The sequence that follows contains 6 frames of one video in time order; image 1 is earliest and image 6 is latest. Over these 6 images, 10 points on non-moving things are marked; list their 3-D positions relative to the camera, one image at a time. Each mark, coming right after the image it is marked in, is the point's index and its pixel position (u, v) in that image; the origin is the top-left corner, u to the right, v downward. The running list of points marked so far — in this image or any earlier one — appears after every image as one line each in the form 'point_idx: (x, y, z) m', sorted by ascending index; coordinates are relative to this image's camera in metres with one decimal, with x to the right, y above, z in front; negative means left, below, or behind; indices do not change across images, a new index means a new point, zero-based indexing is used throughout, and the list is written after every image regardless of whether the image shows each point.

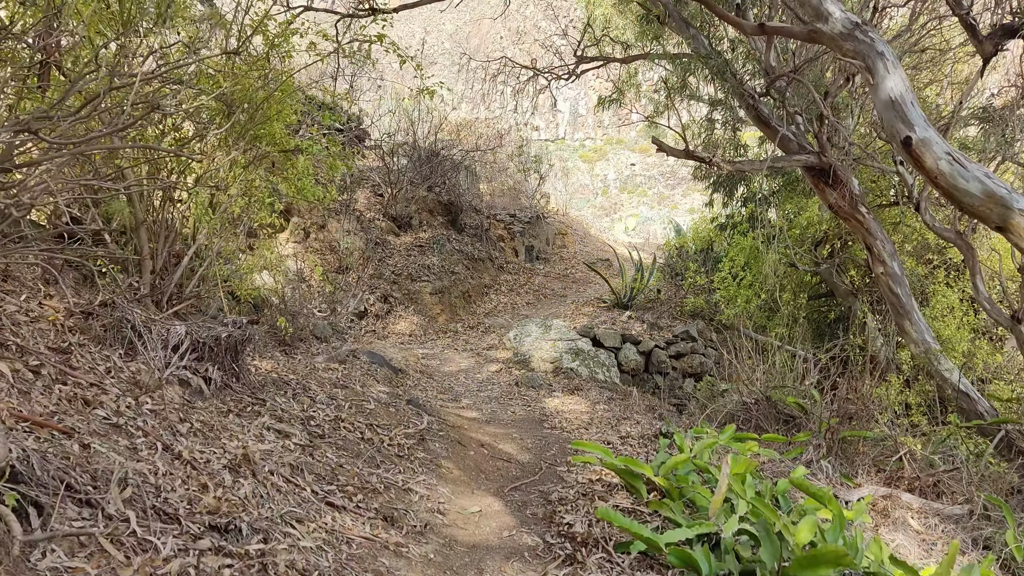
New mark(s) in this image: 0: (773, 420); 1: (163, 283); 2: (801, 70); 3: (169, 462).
0: (+1.8, -0.9, +5.8) m
1: (-1.8, 0.0, +4.3) m
2: (+2.3, +1.7, +6.6) m
3: (-1.1, -0.5, +2.6) m
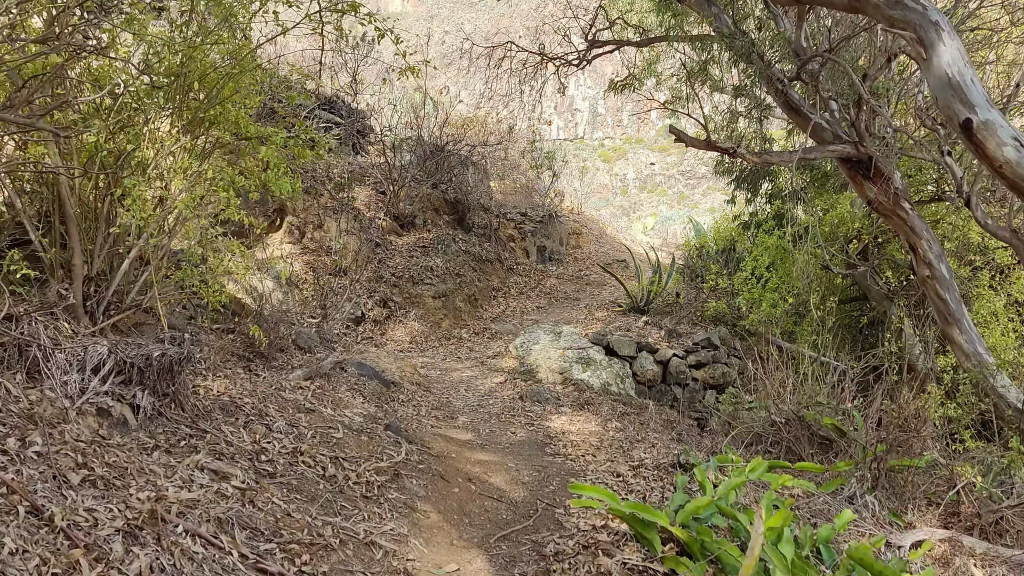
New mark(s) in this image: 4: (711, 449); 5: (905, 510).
0: (+1.8, -0.9, +5.1) m
1: (-1.8, 0.0, +3.8) m
2: (+2.3, +1.7, +5.9) m
3: (-1.1, -0.6, +2.0) m
4: (+1.2, -1.0, +5.0) m
5: (+2.1, -1.2, +4.4) m
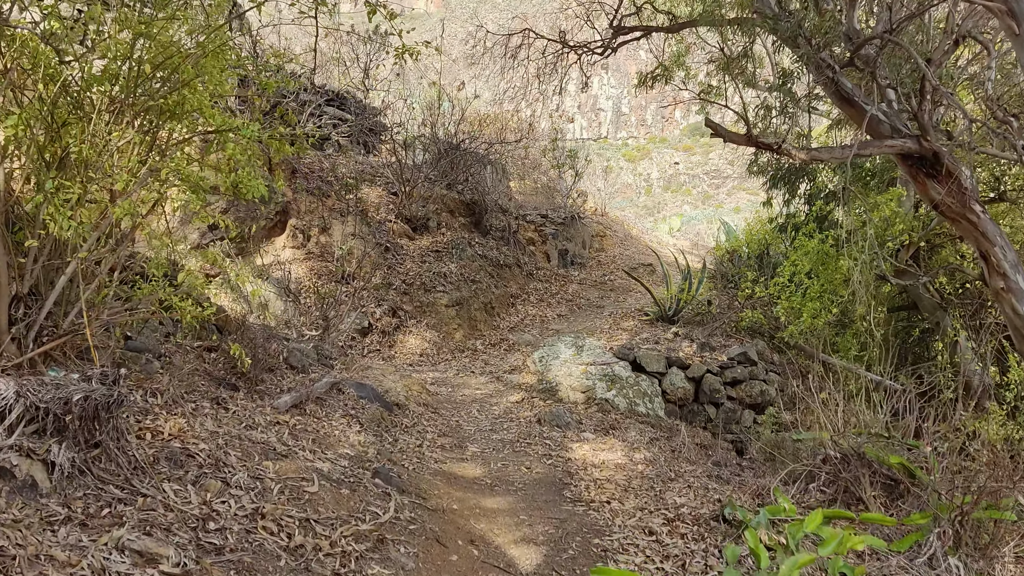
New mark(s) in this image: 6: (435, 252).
0: (+1.9, -1.0, +4.4) m
1: (-1.8, -0.1, +3.2) m
2: (+2.4, +1.6, +5.2) m
3: (-1.1, -0.7, +1.3) m
4: (+1.3, -1.1, +4.3) m
5: (+2.1, -1.2, +3.7) m
6: (-0.9, +0.4, +9.5) m
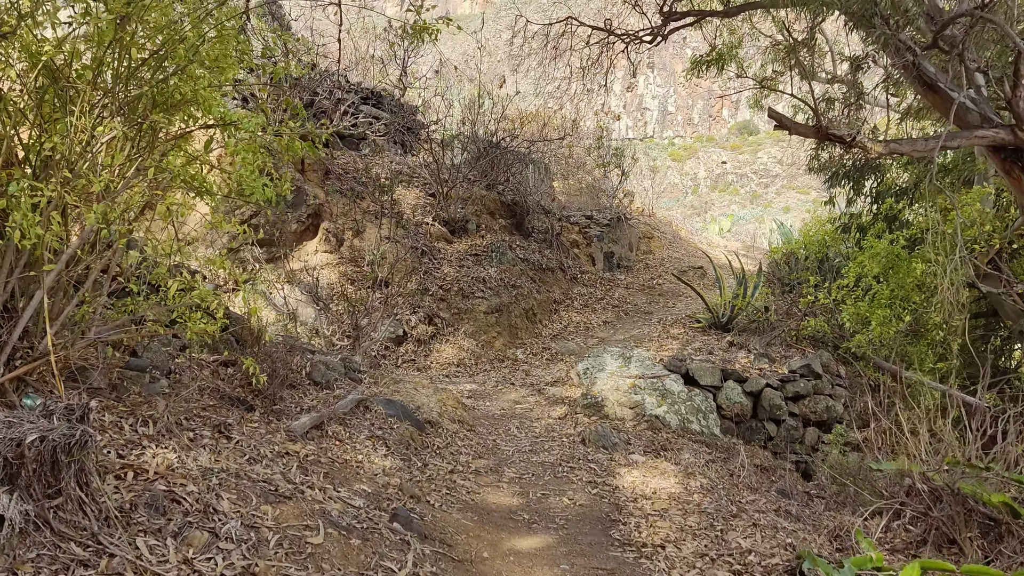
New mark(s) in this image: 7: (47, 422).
0: (+2.1, -1.1, +3.8) m
1: (-1.7, -0.1, +2.8) m
2: (+2.6, +1.5, +4.6) m
3: (-1.1, -0.7, +0.9) m
4: (+1.5, -1.1, +3.8) m
5: (+2.3, -1.3, +3.1) m
6: (-0.4, +0.3, +9.1) m
7: (-1.2, -0.4, +2.3) m
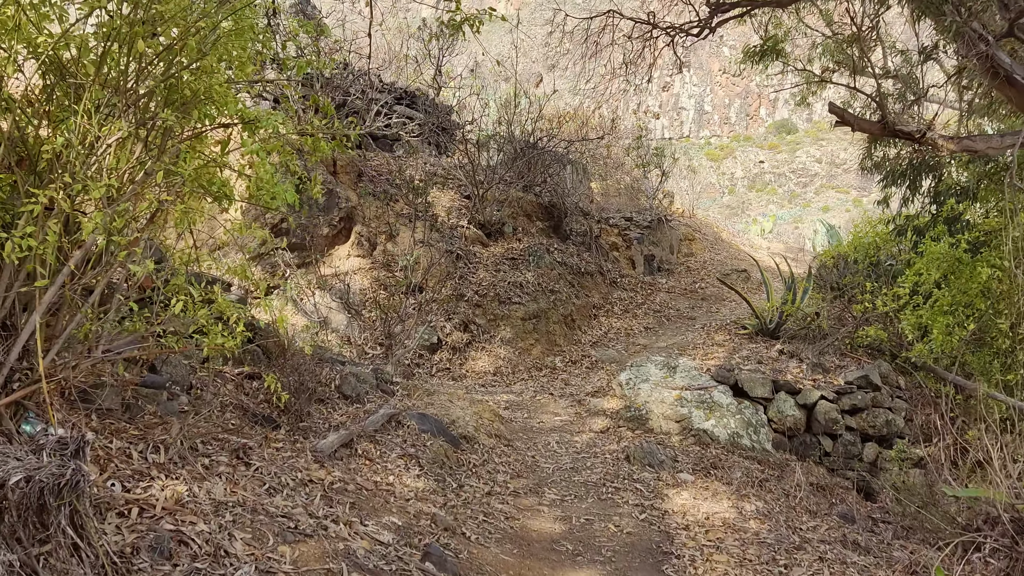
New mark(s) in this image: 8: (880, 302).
0: (+2.2, -1.1, +3.5) m
1: (-1.5, -0.2, +2.6) m
2: (+2.8, +1.5, +4.2) m
3: (-1.0, -0.7, +0.7) m
4: (+1.6, -1.1, +3.4) m
5: (+2.4, -1.3, +2.7) m
6: (0.0, +0.3, +8.8) m
7: (-1.1, -0.4, +2.0) m
8: (+3.1, -0.1, +7.2) m
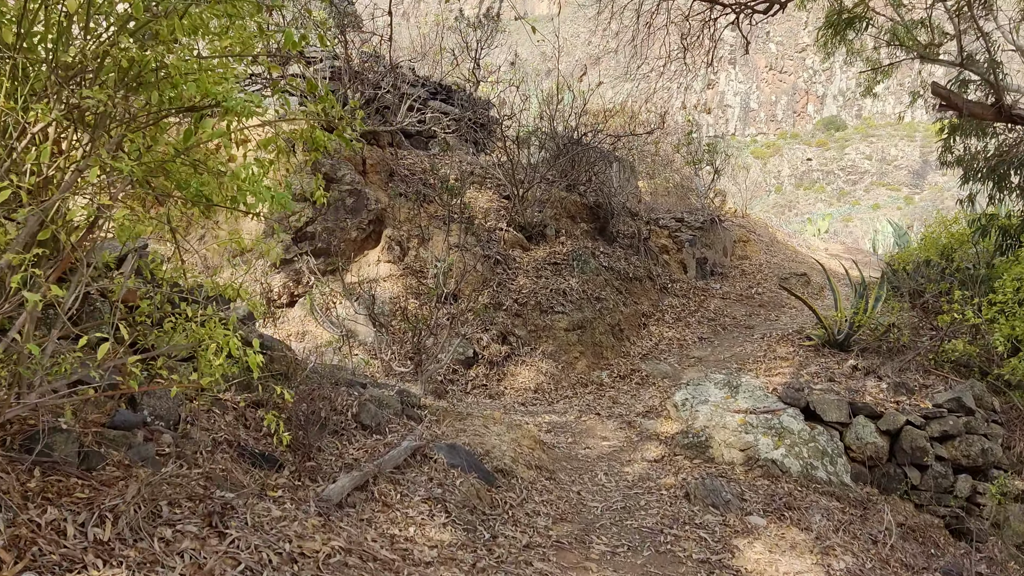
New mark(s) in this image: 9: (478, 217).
0: (+2.4, -1.2, +2.7) m
1: (-1.4, -0.3, +2.0) m
2: (+3.0, +1.4, +3.4) m
3: (-1.0, -0.8, +0.1) m
4: (+1.8, -1.2, +2.7) m
5: (+2.5, -1.4, +1.9) m
6: (+0.4, +0.2, +8.2) m
7: (-1.1, -0.5, +1.4) m
8: (+3.5, -0.2, +6.4) m
9: (-0.3, +0.7, +8.1) m
